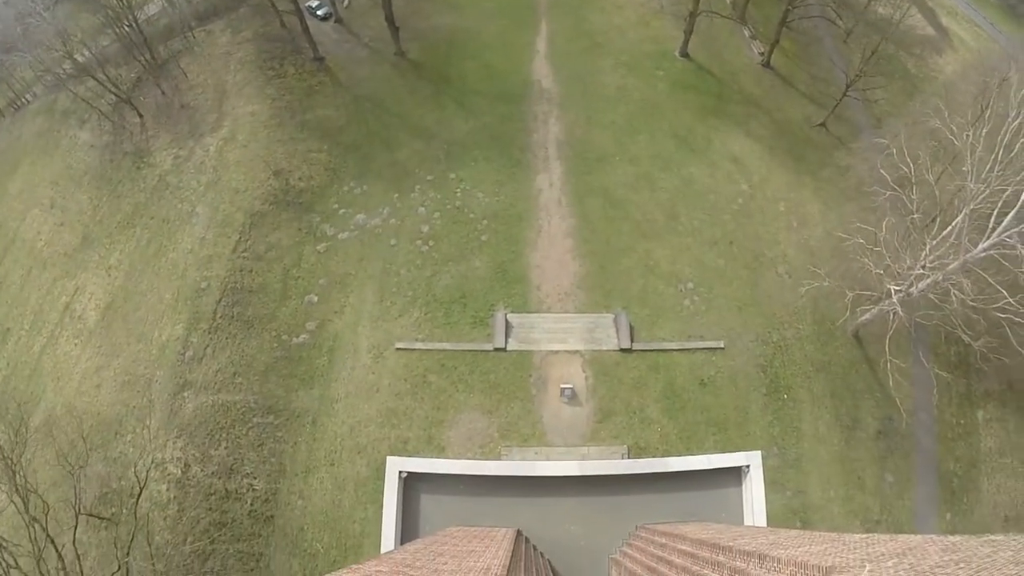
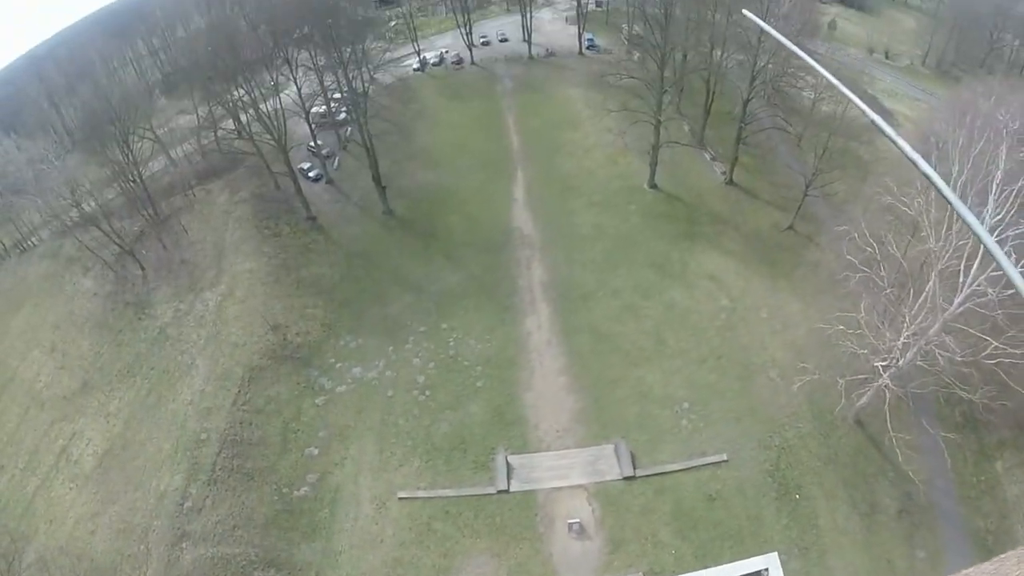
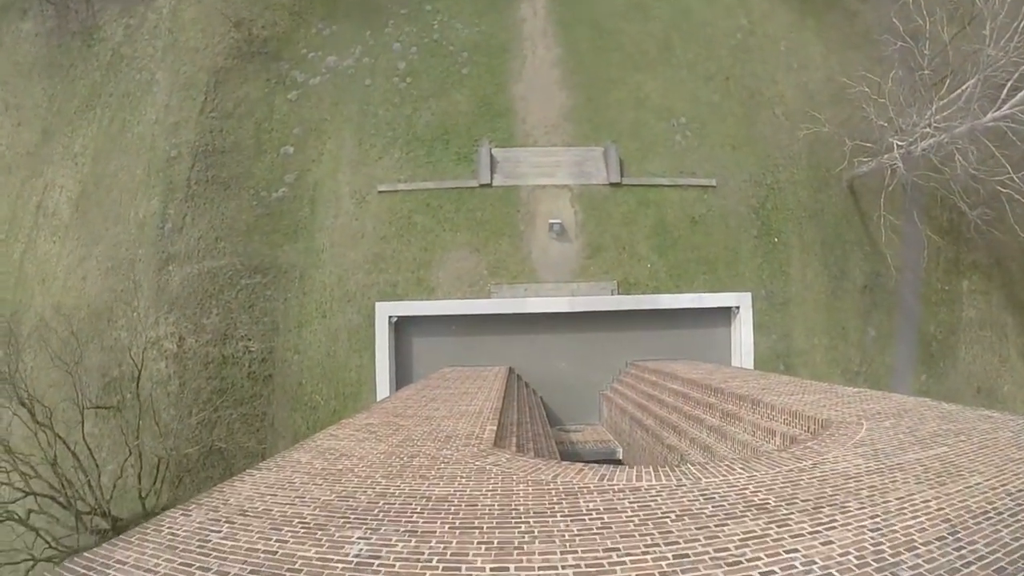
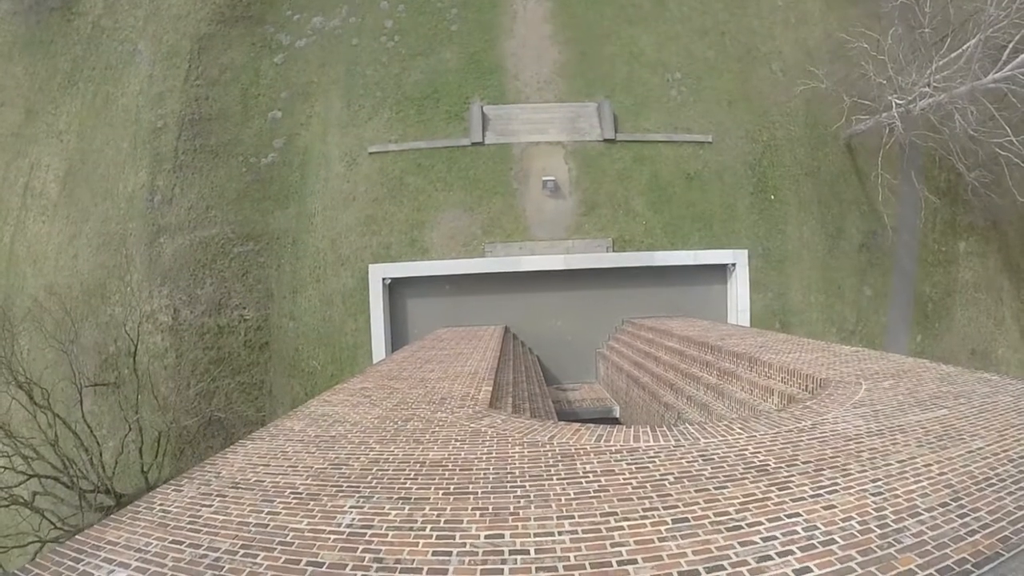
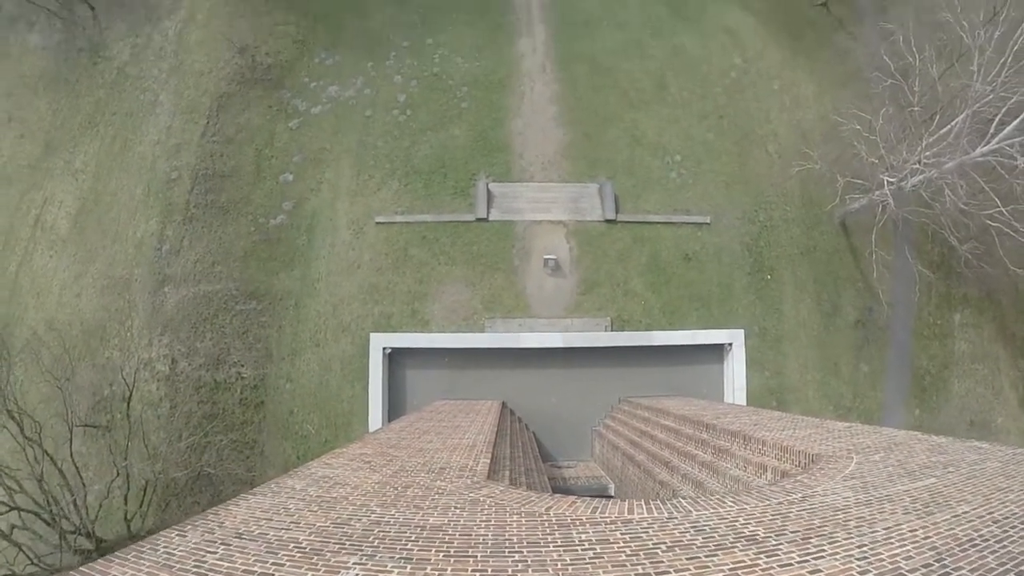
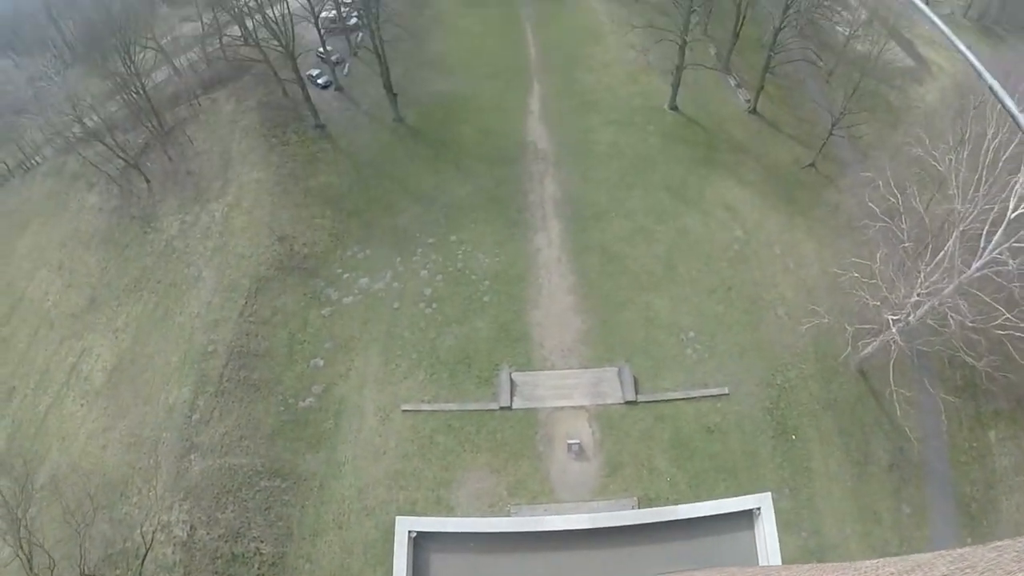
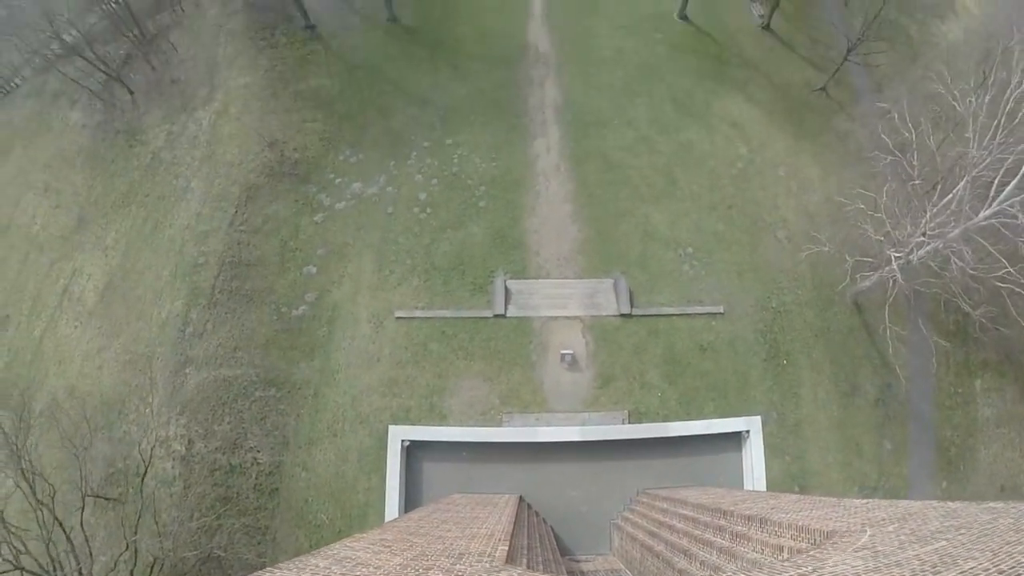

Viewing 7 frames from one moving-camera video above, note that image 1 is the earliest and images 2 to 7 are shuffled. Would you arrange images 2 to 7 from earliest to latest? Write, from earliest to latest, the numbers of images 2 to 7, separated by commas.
3, 4, 5, 7, 6, 2
